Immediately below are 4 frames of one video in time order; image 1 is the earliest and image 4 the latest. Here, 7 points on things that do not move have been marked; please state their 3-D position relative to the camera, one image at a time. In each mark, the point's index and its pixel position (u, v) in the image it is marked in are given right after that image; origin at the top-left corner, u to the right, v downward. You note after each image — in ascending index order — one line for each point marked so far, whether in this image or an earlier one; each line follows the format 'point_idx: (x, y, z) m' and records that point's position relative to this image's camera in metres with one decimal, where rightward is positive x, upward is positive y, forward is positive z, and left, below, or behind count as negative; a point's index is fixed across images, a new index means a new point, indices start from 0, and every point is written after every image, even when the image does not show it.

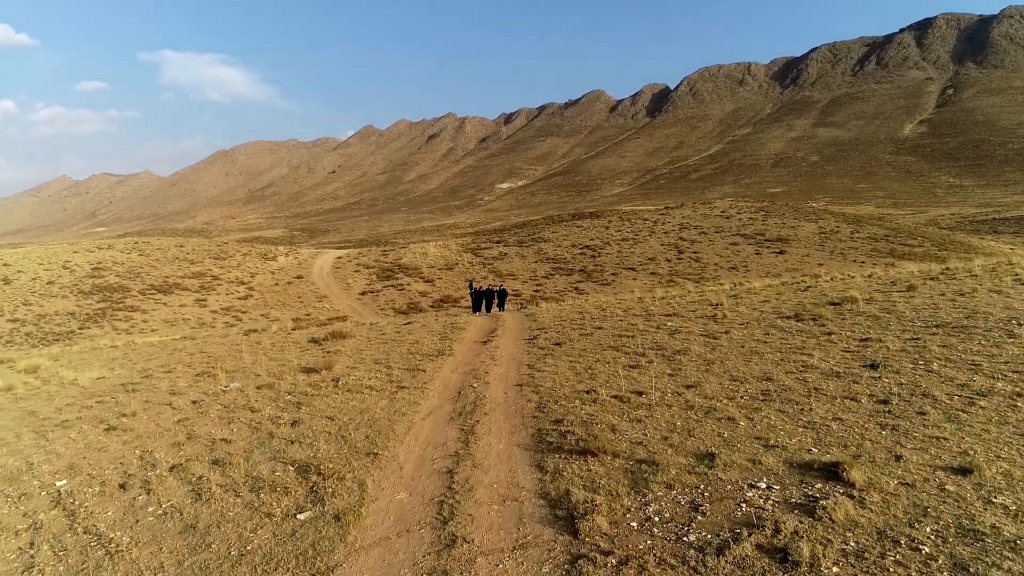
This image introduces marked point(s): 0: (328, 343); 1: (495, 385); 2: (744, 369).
0: (-4.3, -1.3, +16.6) m
1: (-0.2, -1.4, +9.9) m
2: (+3.1, -1.1, +9.5) m
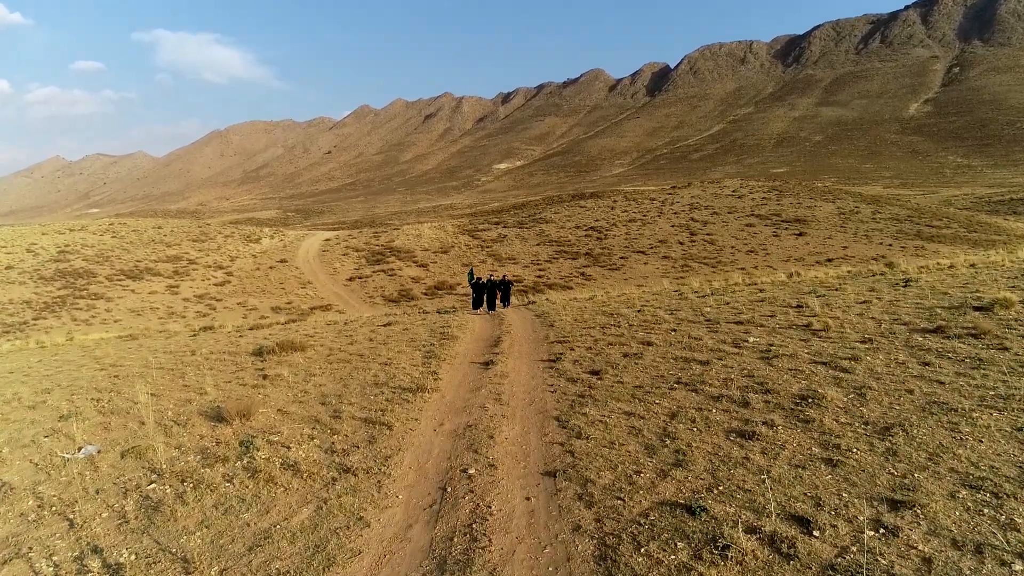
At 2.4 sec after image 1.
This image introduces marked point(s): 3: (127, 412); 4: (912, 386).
0: (-4.1, -1.2, +12.2) m
1: (0.0, -1.5, +5.6) m
2: (+3.3, -1.2, +5.2) m
3: (-4.9, -1.6, +9.2) m
4: (+3.9, -1.0, +7.1) m
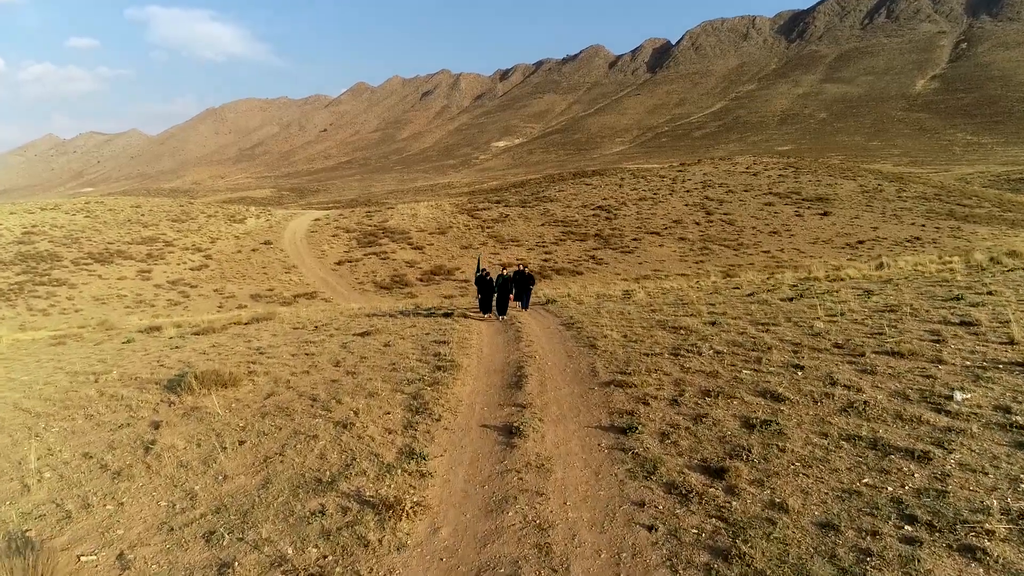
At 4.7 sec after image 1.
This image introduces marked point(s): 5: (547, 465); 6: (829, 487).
0: (-3.8, -1.3, +8.2) m
1: (+0.3, -1.8, +1.5) m
2: (+3.7, -1.5, +1.1) m
3: (-4.6, -1.7, +5.1) m
4: (+4.3, -1.2, +3.0) m
5: (+0.3, -1.3, +5.4) m
6: (+2.0, -1.2, +4.5) m
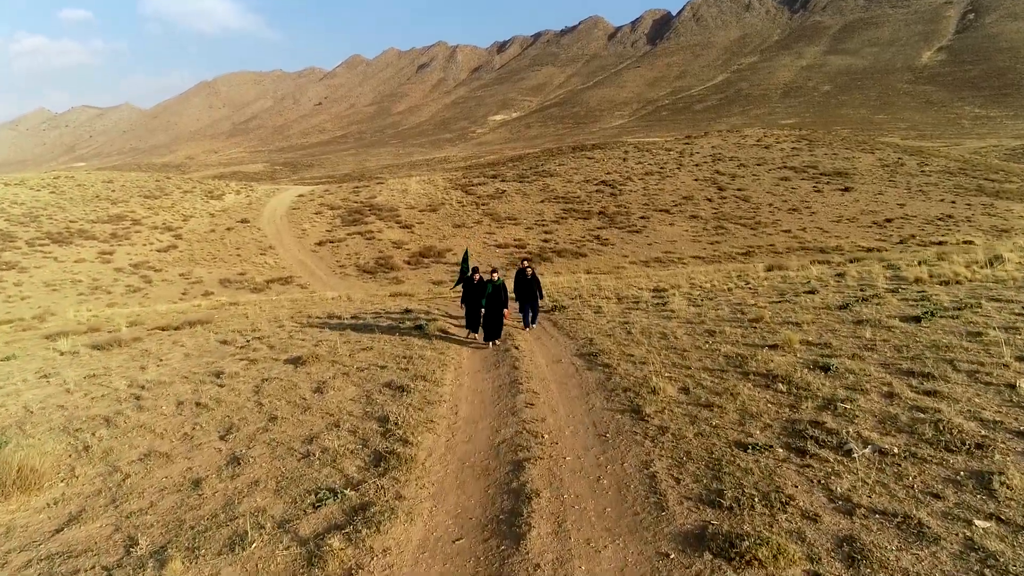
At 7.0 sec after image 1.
0: (-3.9, -1.6, +4.4) m
1: (+0.3, -2.3, -2.2) m
2: (+3.6, -2.0, -2.6) m
3: (-4.6, -2.1, +1.3) m
4: (+4.2, -1.7, -0.7) m
5: (+0.2, -1.7, +1.7) m
6: (+2.0, -1.6, +0.8) m
